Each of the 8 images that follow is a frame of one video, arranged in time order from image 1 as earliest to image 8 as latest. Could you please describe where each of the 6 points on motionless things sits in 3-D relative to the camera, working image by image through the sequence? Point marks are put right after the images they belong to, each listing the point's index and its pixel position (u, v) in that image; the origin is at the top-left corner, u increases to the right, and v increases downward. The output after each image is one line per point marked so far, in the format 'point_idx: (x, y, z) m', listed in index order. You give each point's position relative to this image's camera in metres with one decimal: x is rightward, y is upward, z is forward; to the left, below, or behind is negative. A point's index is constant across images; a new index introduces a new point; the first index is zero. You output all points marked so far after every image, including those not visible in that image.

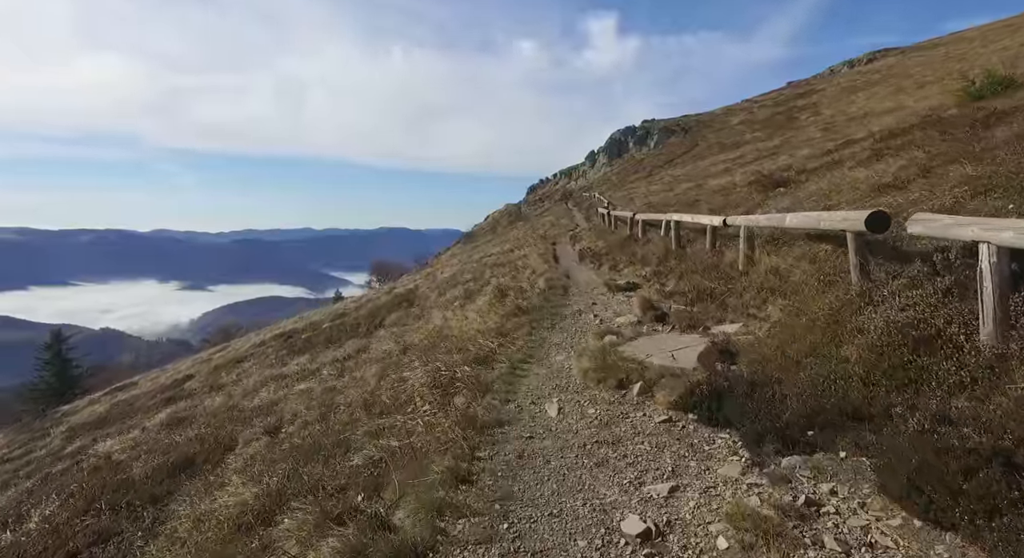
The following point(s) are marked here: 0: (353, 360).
0: (-4.0, -2.1, +14.6) m
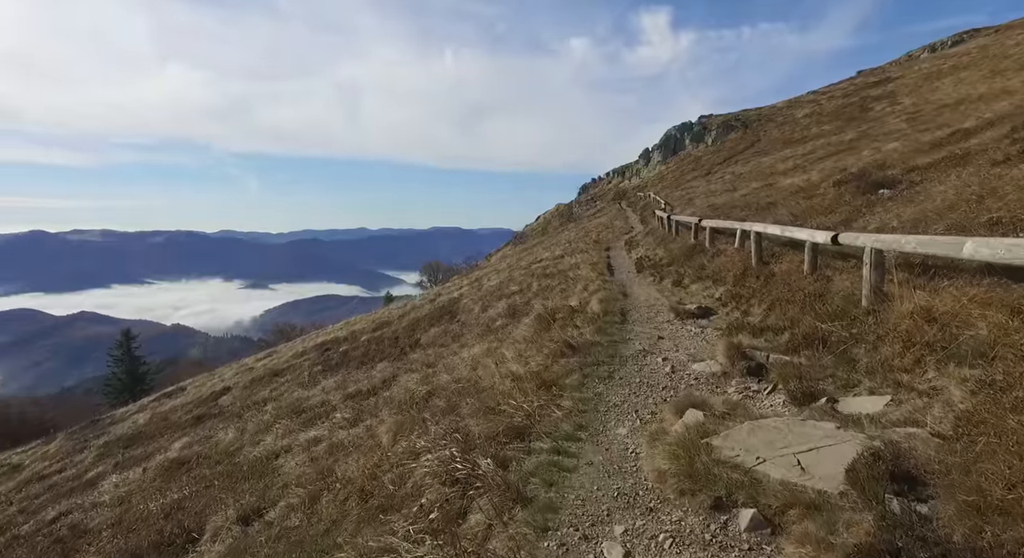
0: (-3.0, -2.6, +12.5) m
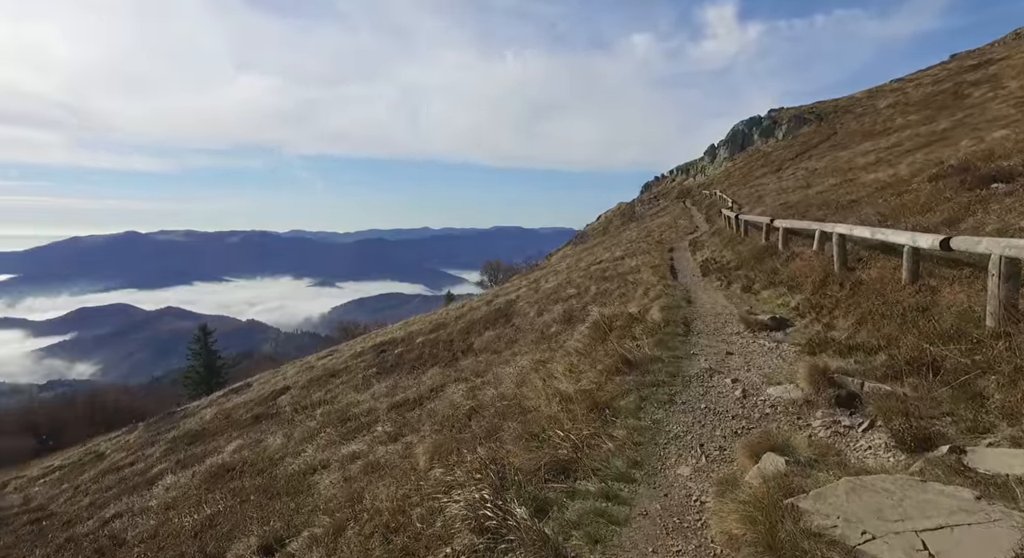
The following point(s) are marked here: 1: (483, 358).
0: (-2.0, -2.8, +11.9) m
1: (-0.8, -2.3, +17.0) m
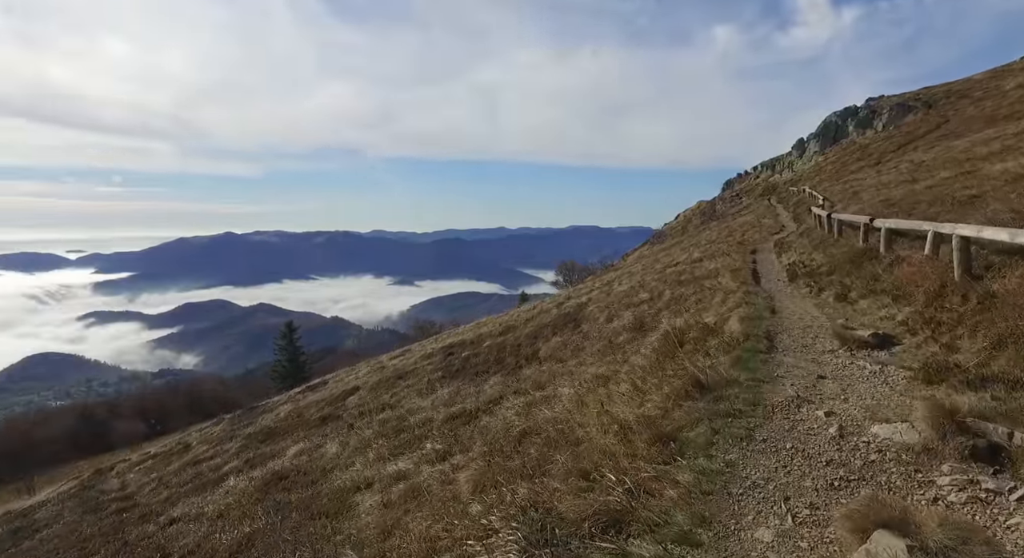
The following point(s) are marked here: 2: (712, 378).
0: (-0.9, -2.9, +11.2) m
1: (+0.9, -2.4, +16.1) m
2: (+2.8, -1.4, +8.3) m
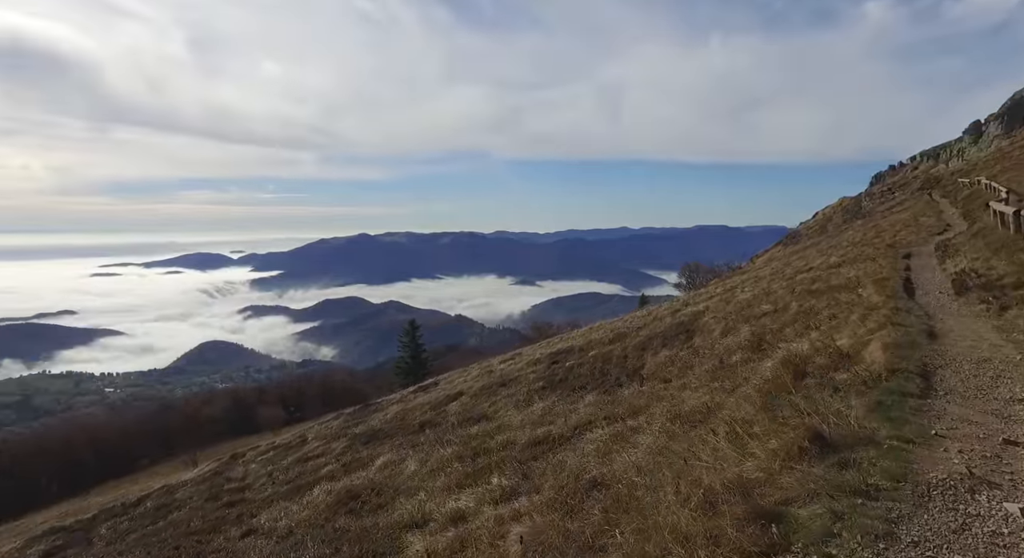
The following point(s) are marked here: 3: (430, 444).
0: (+0.5, -3.1, +9.9) m
1: (+3.2, -2.7, +14.3) m
2: (+3.6, -1.6, +6.3) m
3: (-2.3, -4.7, +16.8) m
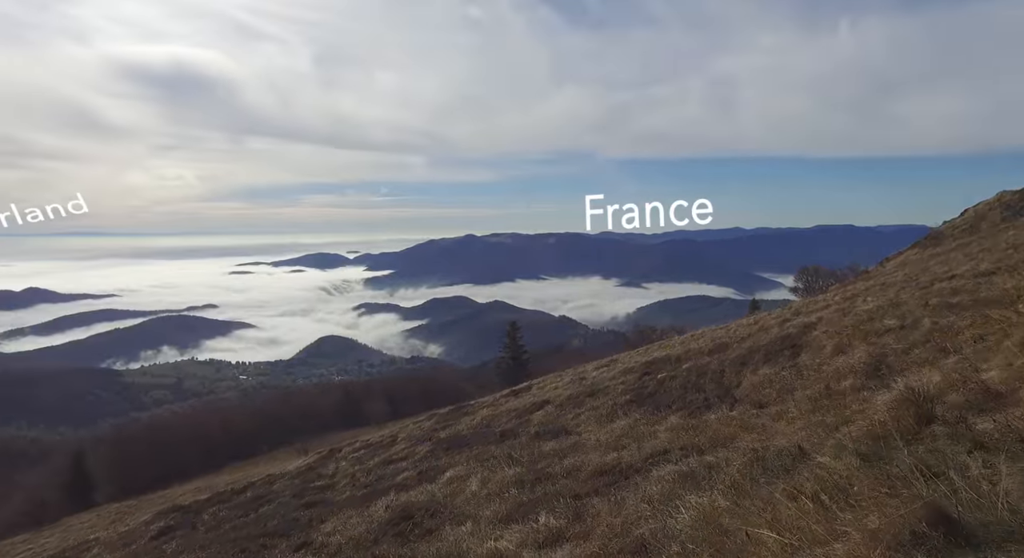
0: (+1.3, -3.3, +8.6) m
1: (+4.7, -2.9, +12.5) m
2: (+3.7, -1.8, +4.6) m
3: (-0.3, -4.9, +15.9) m
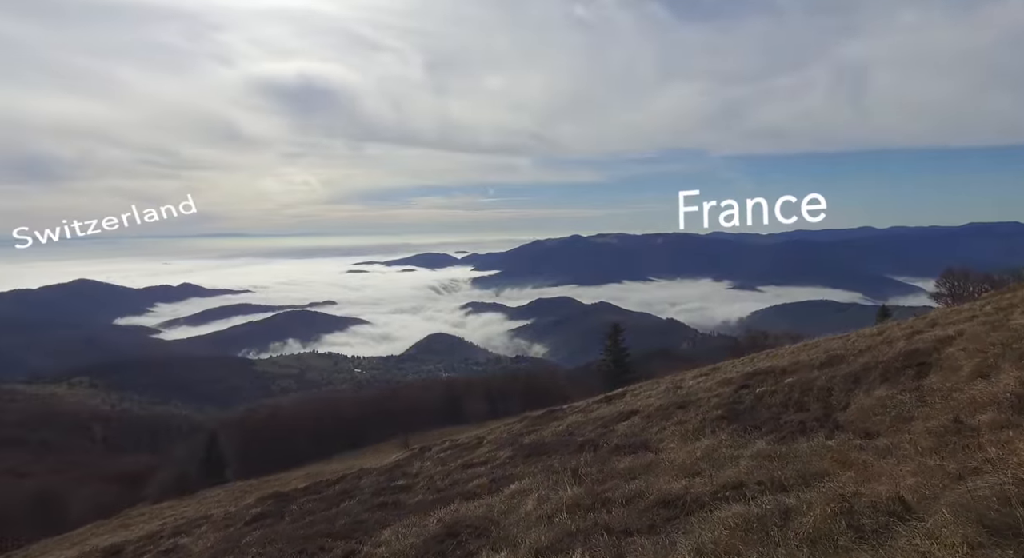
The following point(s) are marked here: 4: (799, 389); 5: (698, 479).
0: (+1.7, -3.3, +7.4) m
1: (+5.8, -3.0, +10.6) m
2: (+3.3, -1.9, +3.0) m
3: (+1.4, -4.9, +14.9) m
4: (+9.2, -3.6, +18.9) m
5: (+3.4, -3.6, +10.6) m
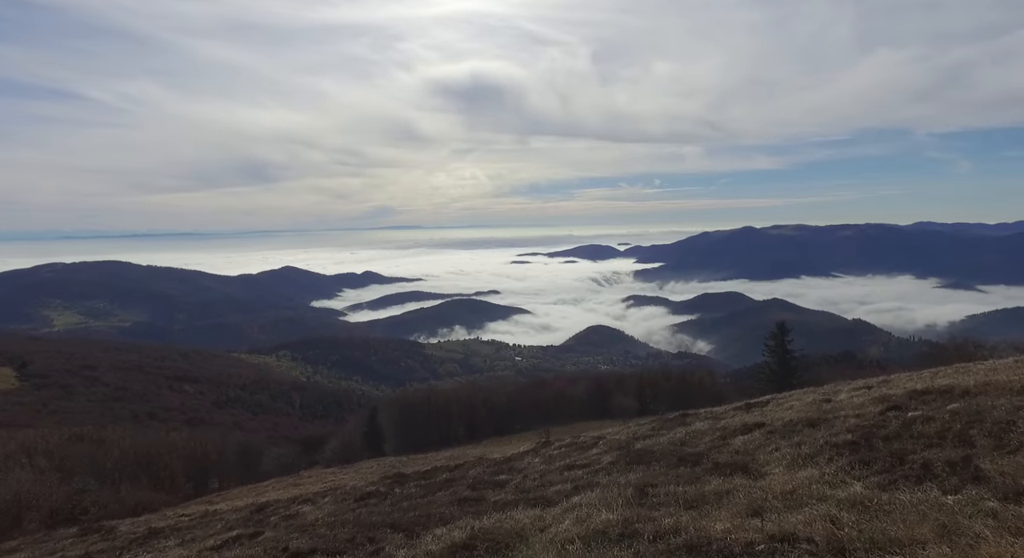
0: (+1.1, -3.3, +6.0) m
1: (+5.9, -3.0, +7.9) m
2: (+1.4, -2.0, +1.2) m
3: (+2.9, -4.8, +13.3) m
4: (+11.5, -3.6, +14.9) m
5: (+3.6, -3.5, +8.6) m
